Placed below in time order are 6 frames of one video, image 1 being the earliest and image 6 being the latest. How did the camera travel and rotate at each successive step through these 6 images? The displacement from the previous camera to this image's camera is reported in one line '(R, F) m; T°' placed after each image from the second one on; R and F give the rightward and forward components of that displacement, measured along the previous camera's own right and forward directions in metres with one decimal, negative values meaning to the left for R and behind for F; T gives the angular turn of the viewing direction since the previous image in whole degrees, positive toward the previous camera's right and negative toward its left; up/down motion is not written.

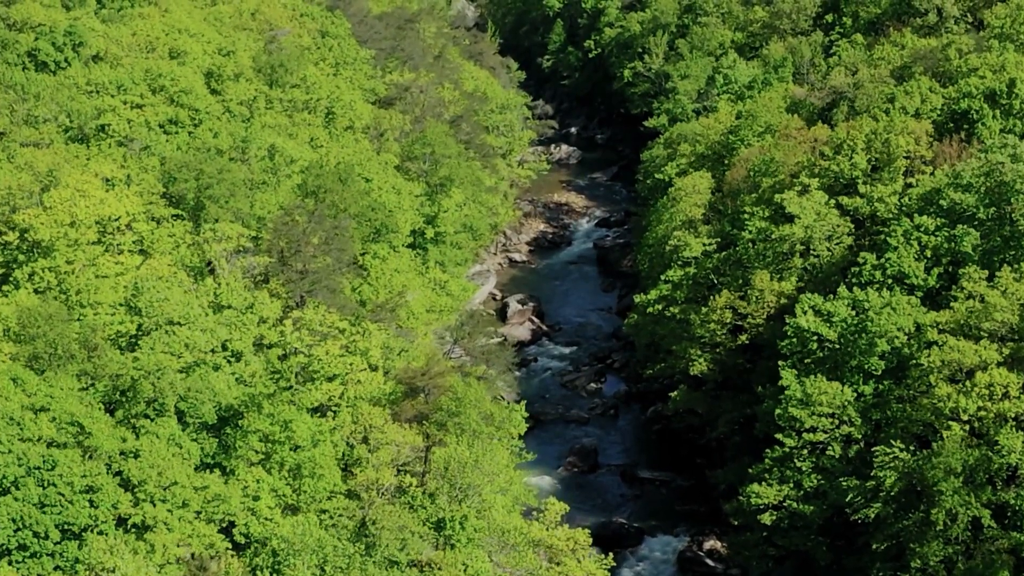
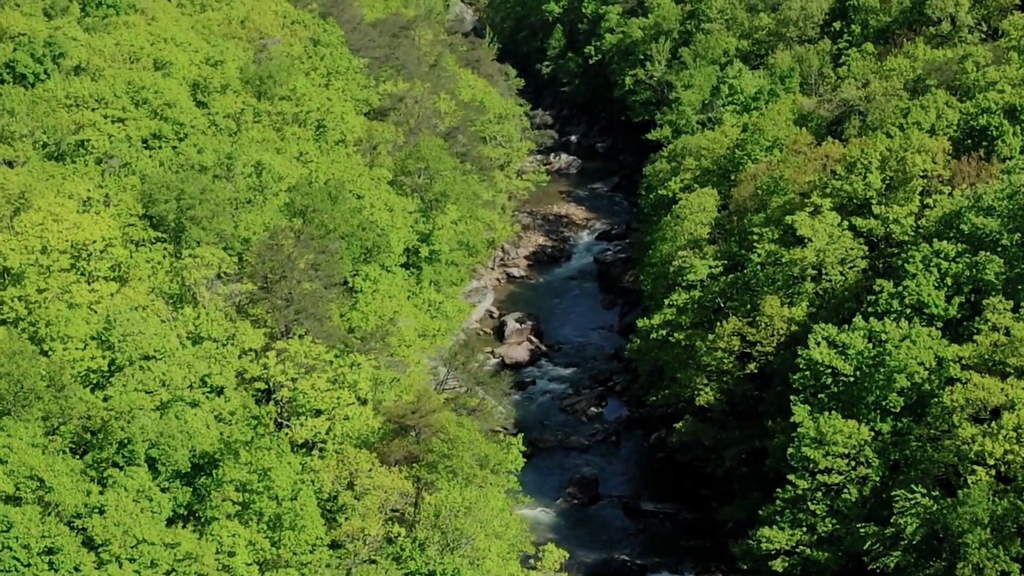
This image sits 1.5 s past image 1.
(+0.2, +2.3) m; 0°
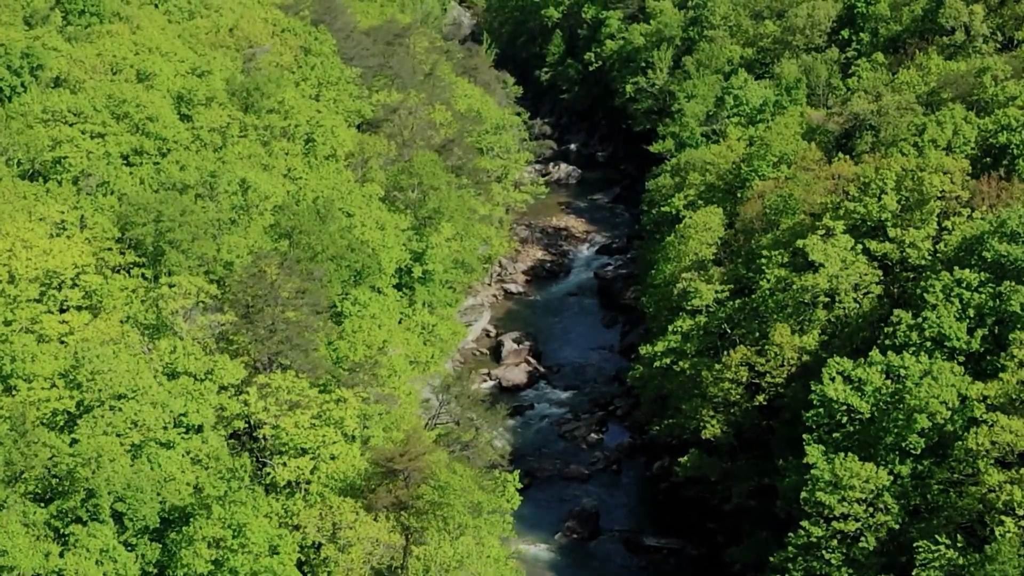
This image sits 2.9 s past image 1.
(+0.2, +2.3) m; 0°
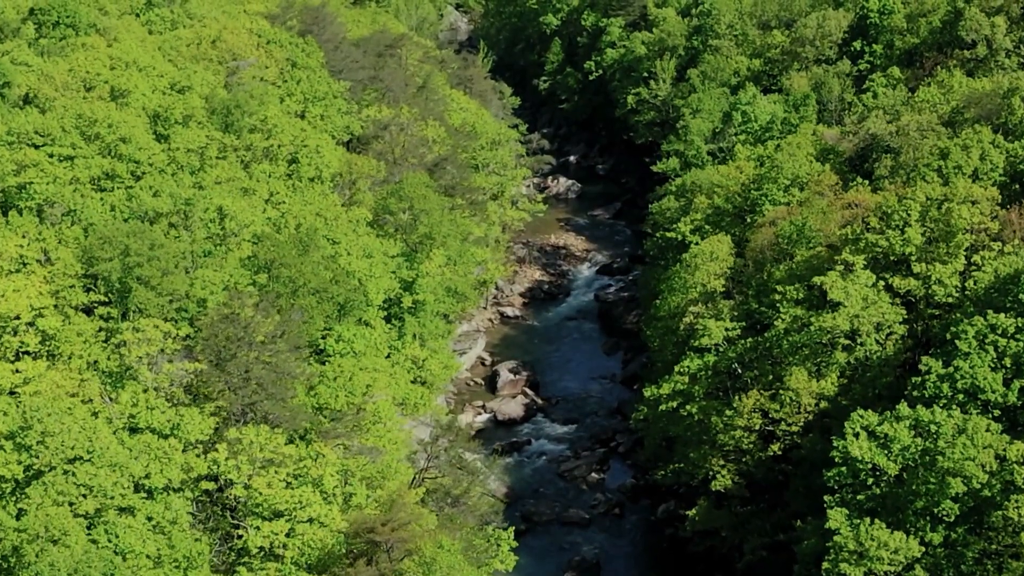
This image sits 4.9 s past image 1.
(+0.2, +3.2) m; 0°
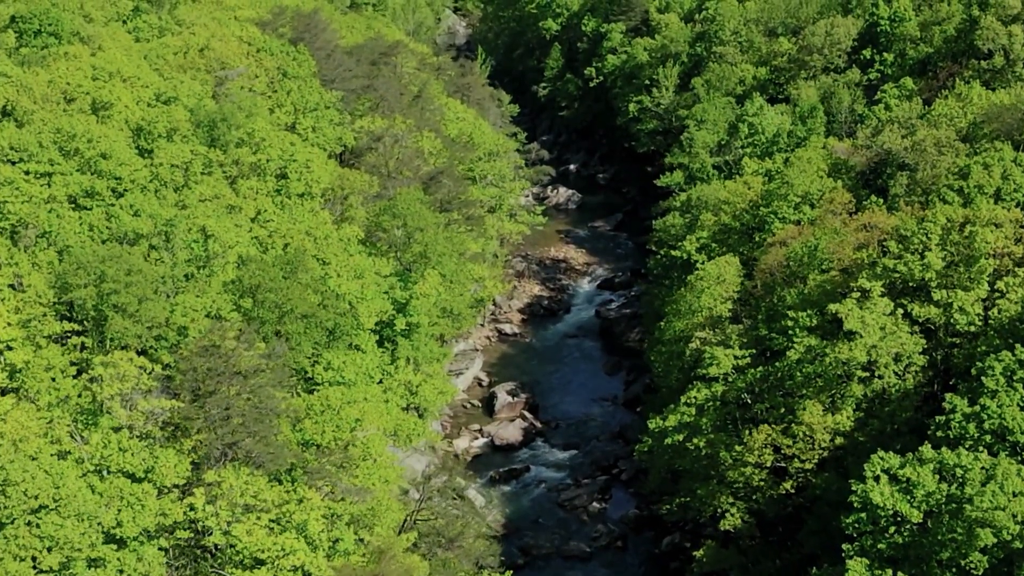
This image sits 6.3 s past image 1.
(+0.1, +2.2) m; 0°
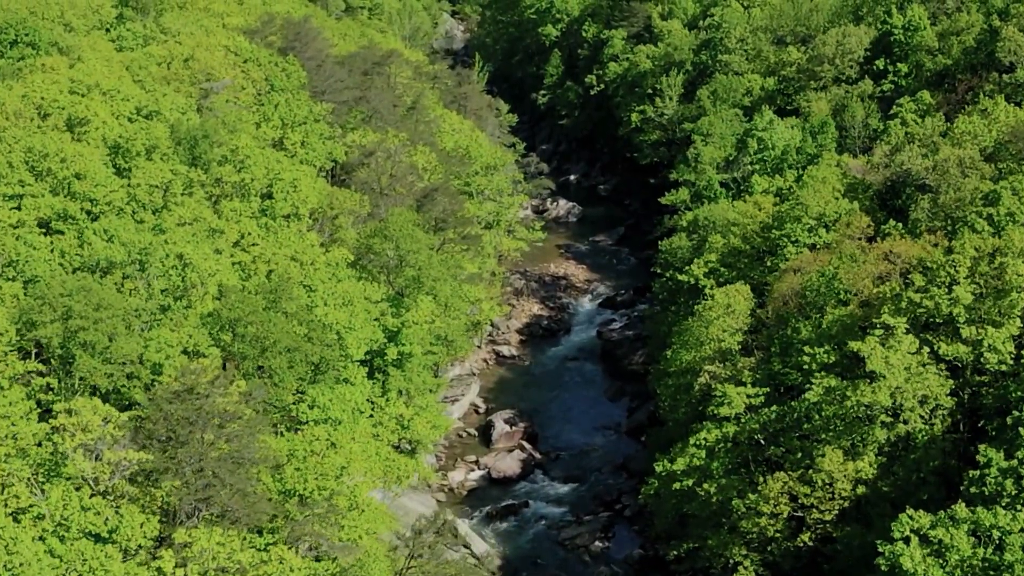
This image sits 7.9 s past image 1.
(+0.1, +2.7) m; 0°
